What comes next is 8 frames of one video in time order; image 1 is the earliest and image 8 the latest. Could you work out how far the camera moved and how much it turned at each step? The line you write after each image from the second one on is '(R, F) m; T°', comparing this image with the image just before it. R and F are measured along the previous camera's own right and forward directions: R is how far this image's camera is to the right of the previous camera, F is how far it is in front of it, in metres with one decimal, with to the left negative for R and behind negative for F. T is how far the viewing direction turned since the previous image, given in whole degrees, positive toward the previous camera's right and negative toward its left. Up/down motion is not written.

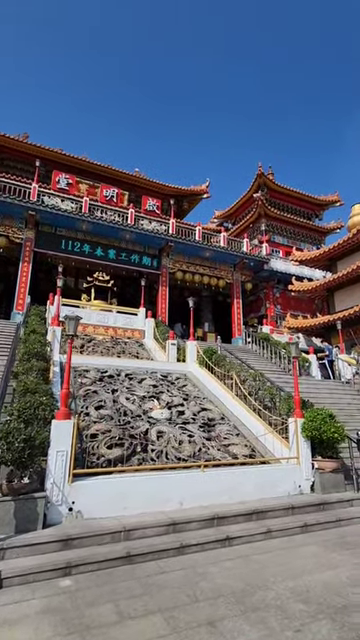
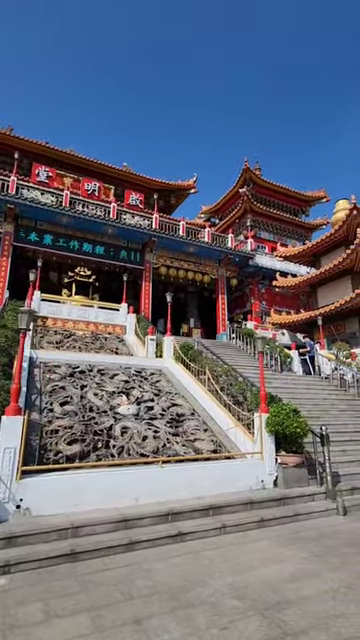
(+0.6, +0.1) m; +1°
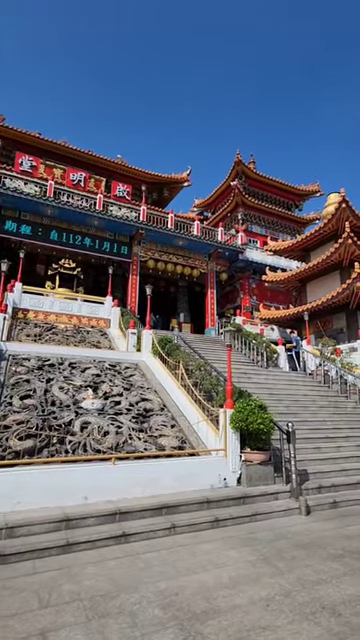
(+0.7, +0.3) m; 0°
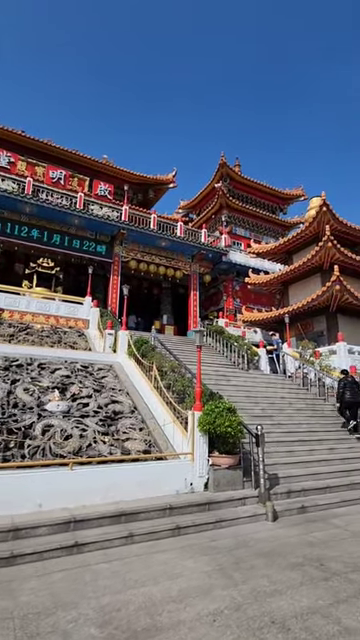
(+0.4, +0.2) m; +2°
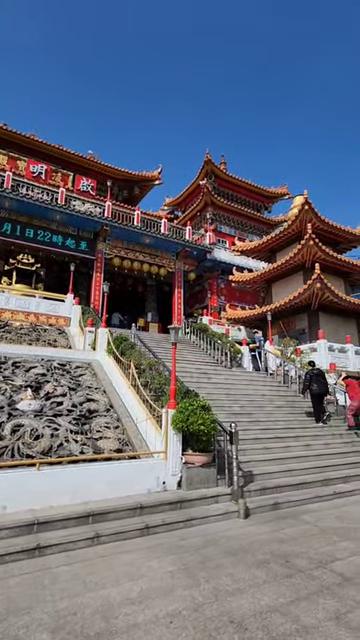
(+0.3, +0.1) m; +2°
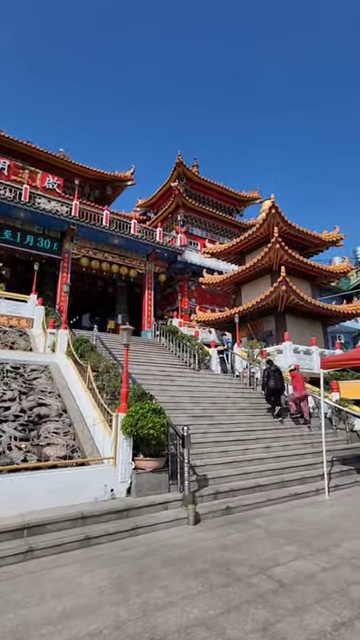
(+0.5, +0.1) m; +4°
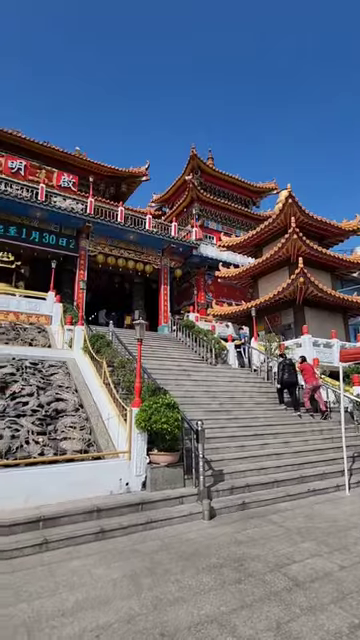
(+0.1, +0.1) m; -3°
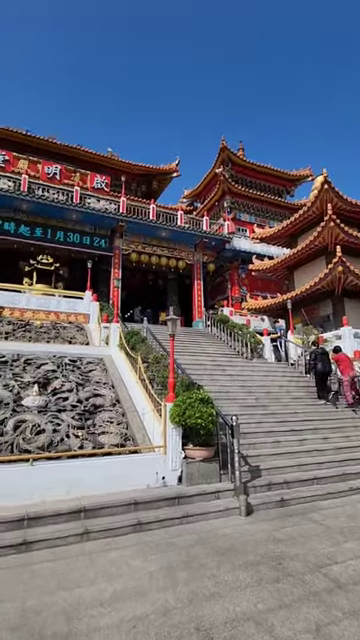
(+0.1, 0.0) m; -6°
